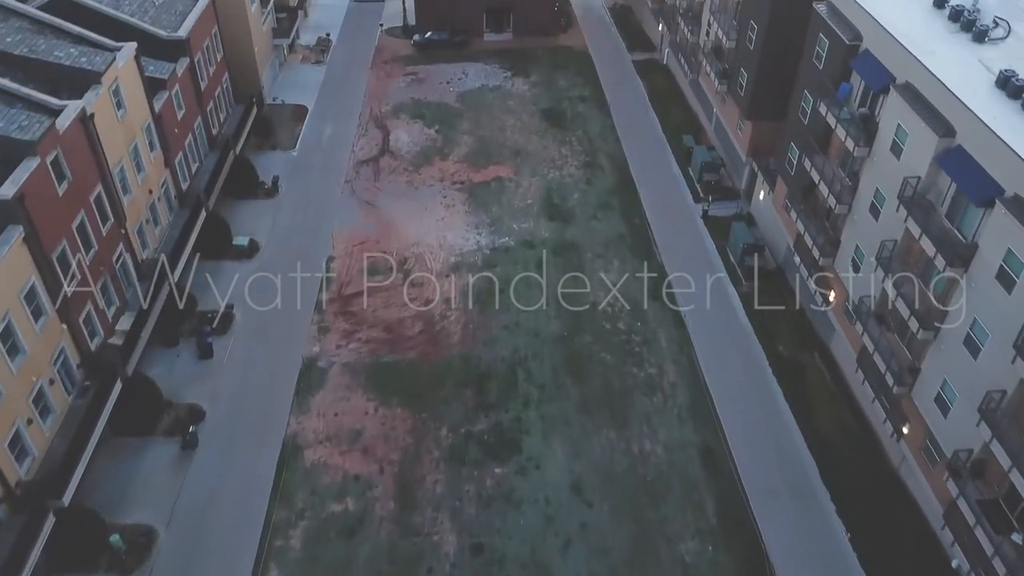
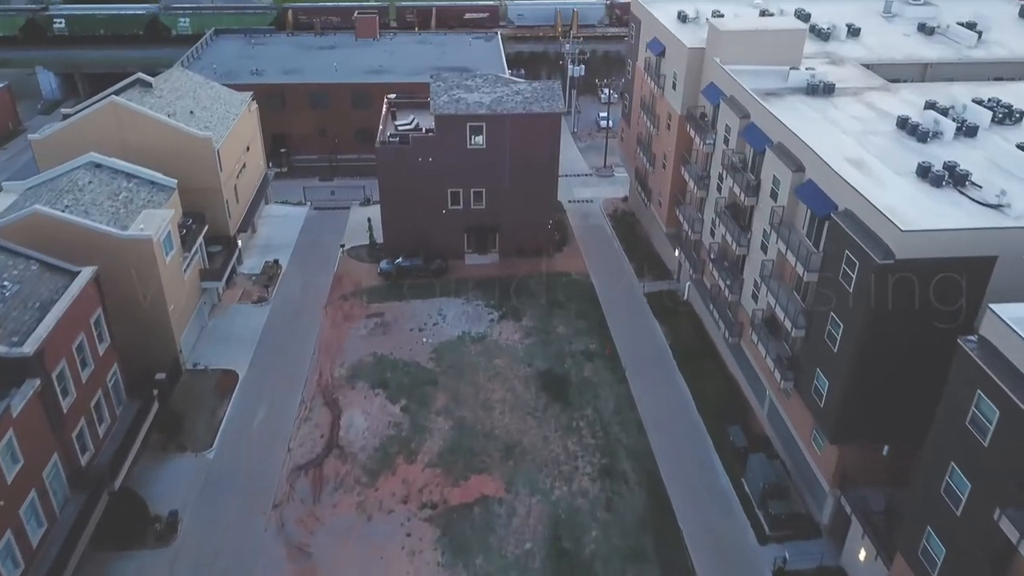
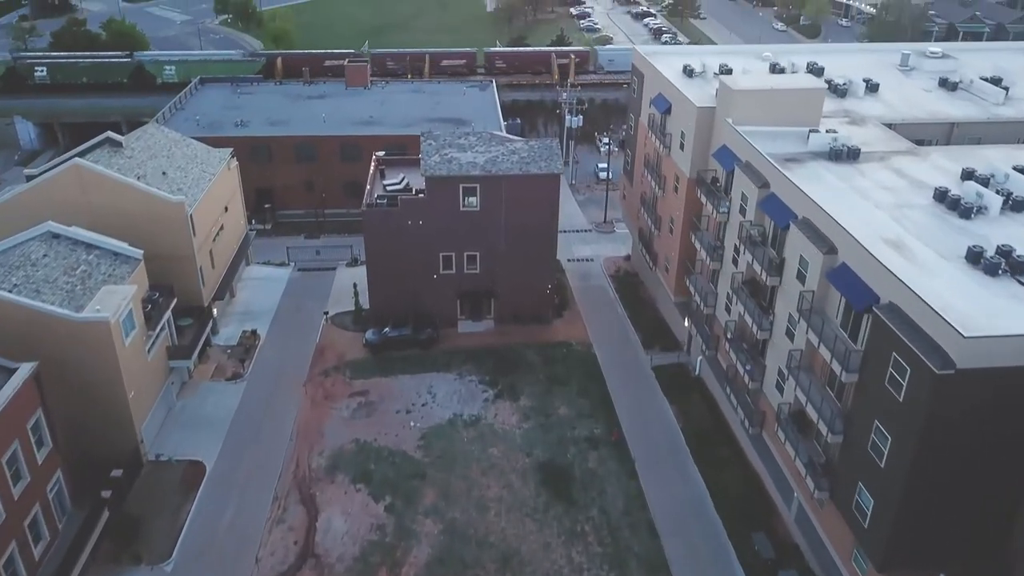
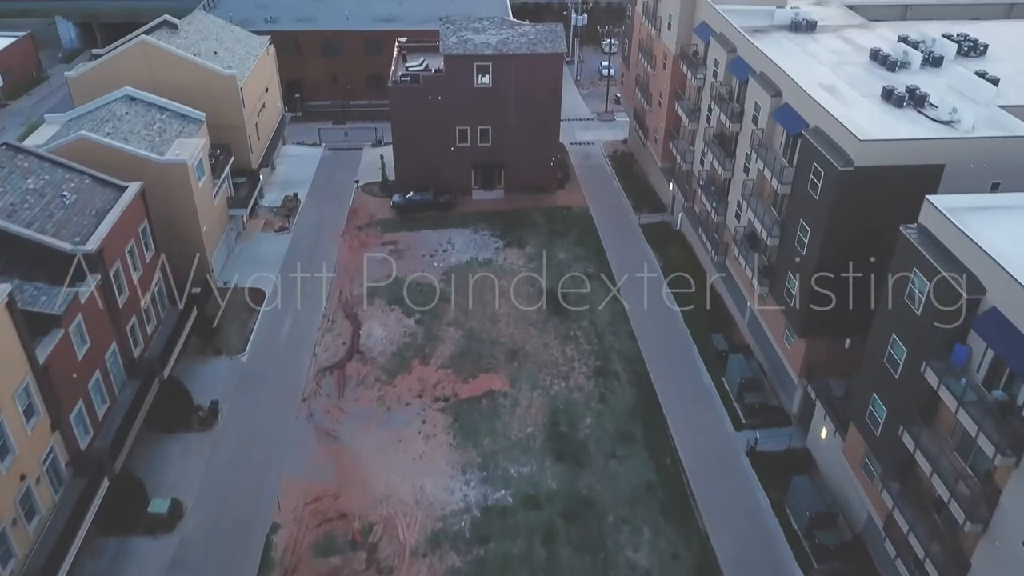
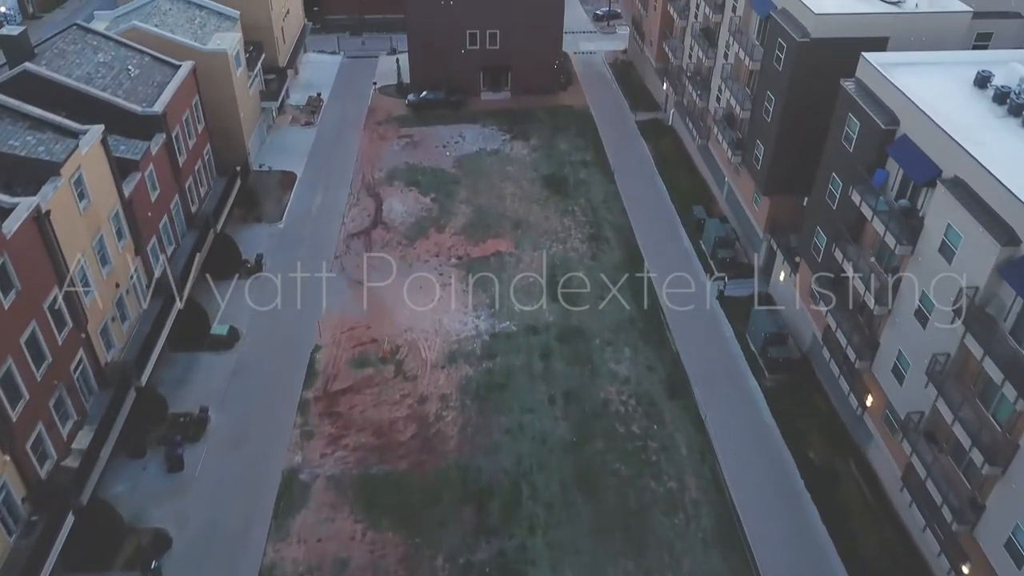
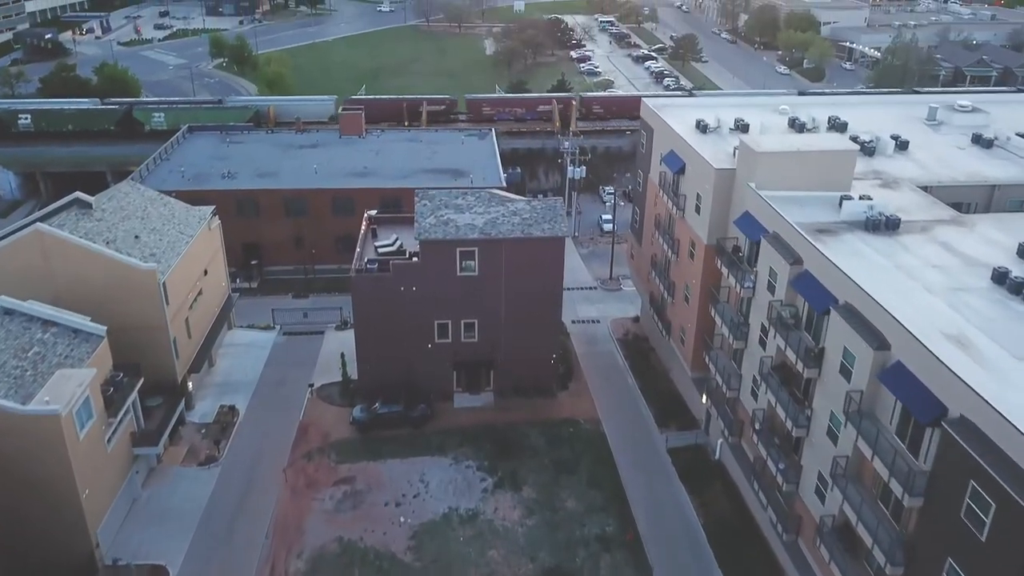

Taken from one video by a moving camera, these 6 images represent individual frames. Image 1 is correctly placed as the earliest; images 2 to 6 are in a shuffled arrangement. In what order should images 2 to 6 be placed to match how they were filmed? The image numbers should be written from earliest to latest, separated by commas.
5, 4, 2, 3, 6
